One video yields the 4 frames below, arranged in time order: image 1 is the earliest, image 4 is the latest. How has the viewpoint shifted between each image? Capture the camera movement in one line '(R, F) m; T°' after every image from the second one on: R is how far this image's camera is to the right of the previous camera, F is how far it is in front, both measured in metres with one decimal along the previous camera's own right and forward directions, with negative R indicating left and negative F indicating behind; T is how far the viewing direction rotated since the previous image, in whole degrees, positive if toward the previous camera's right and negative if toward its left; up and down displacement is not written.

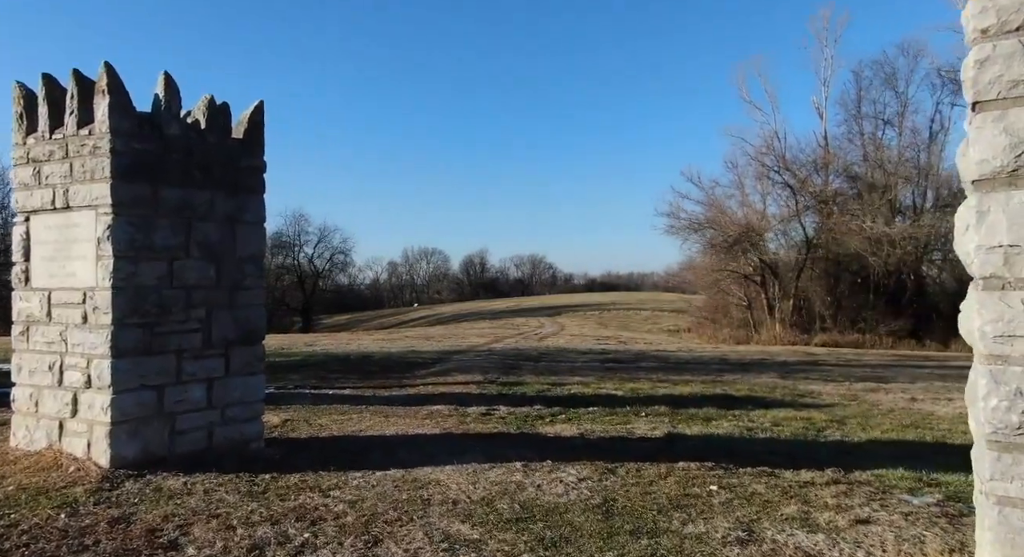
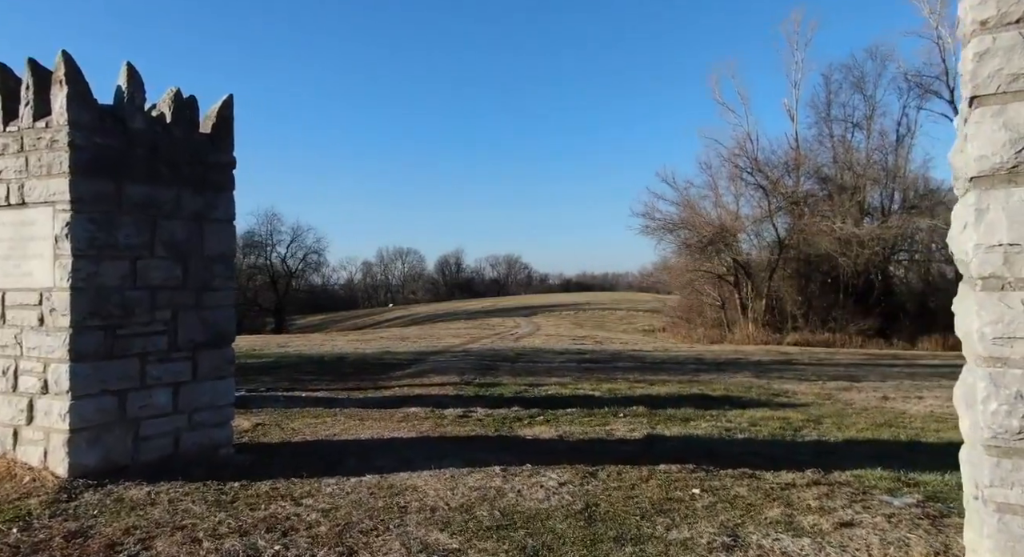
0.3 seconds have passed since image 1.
(0.0, +0.1) m; +2°
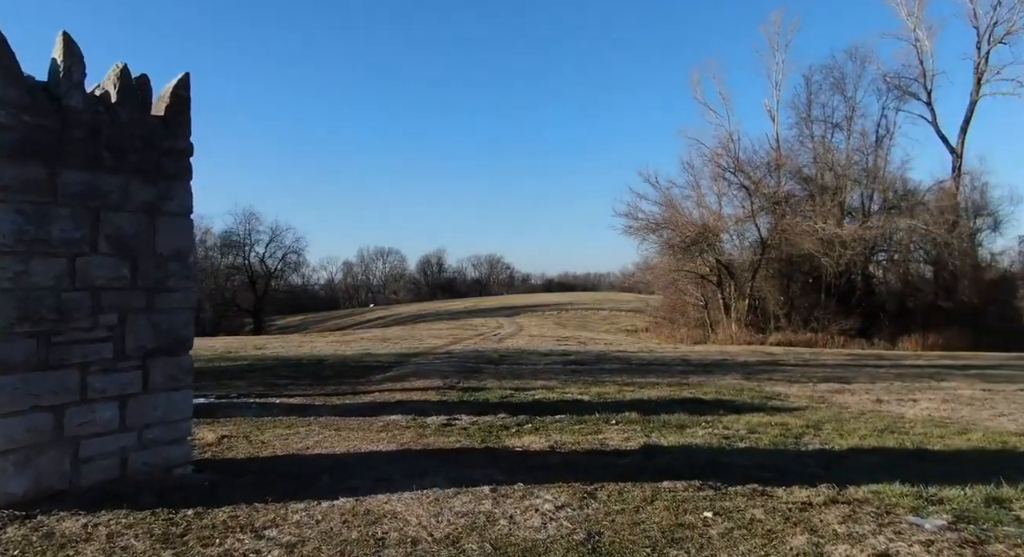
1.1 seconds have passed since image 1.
(-0.1, +0.5) m; +2°
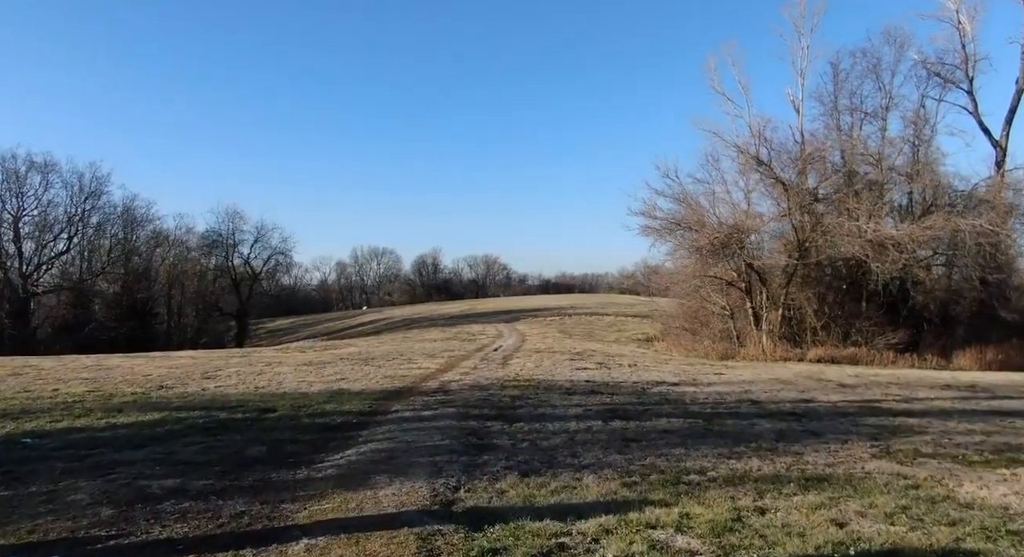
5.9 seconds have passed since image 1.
(-0.4, +5.2) m; 0°
